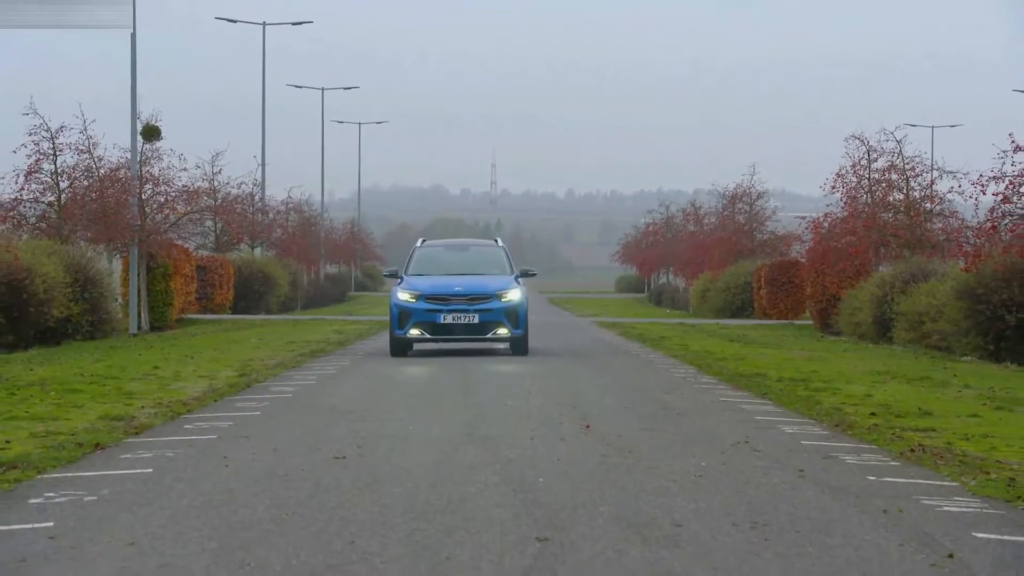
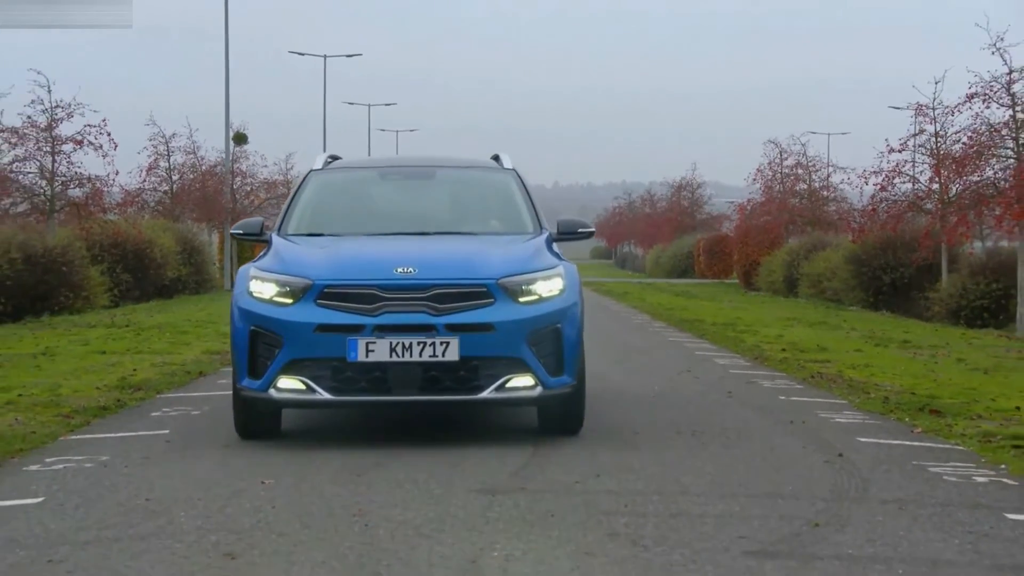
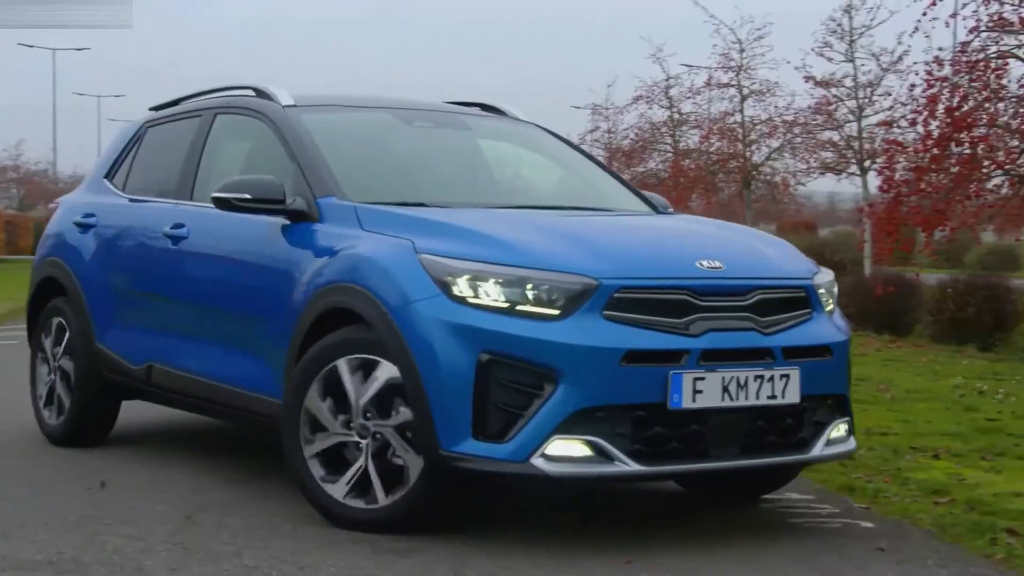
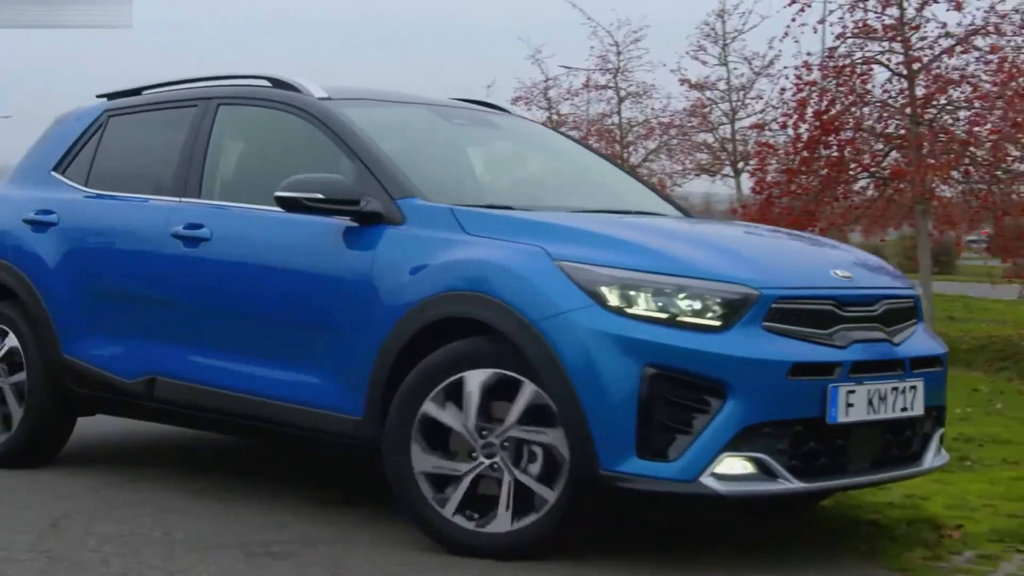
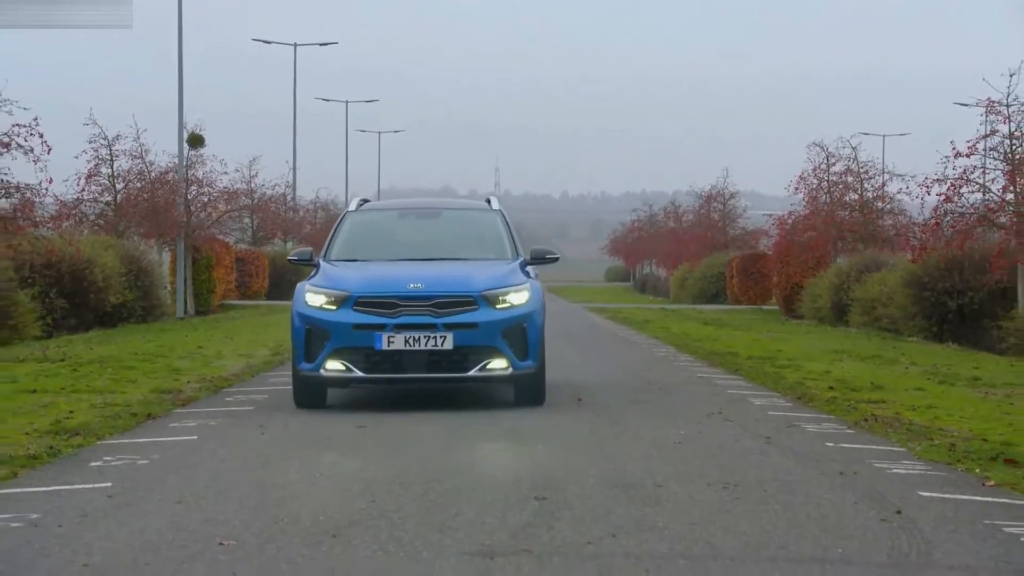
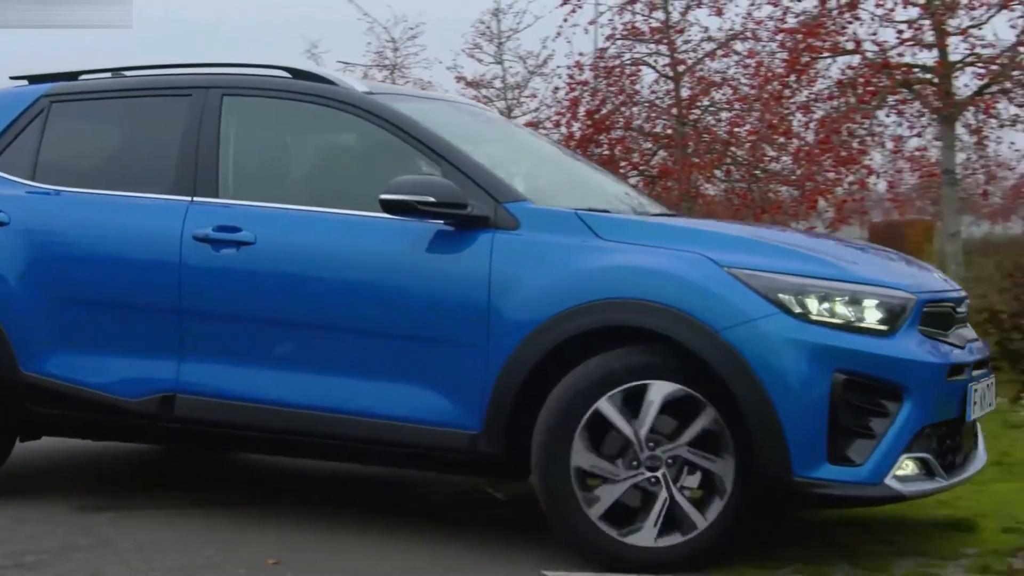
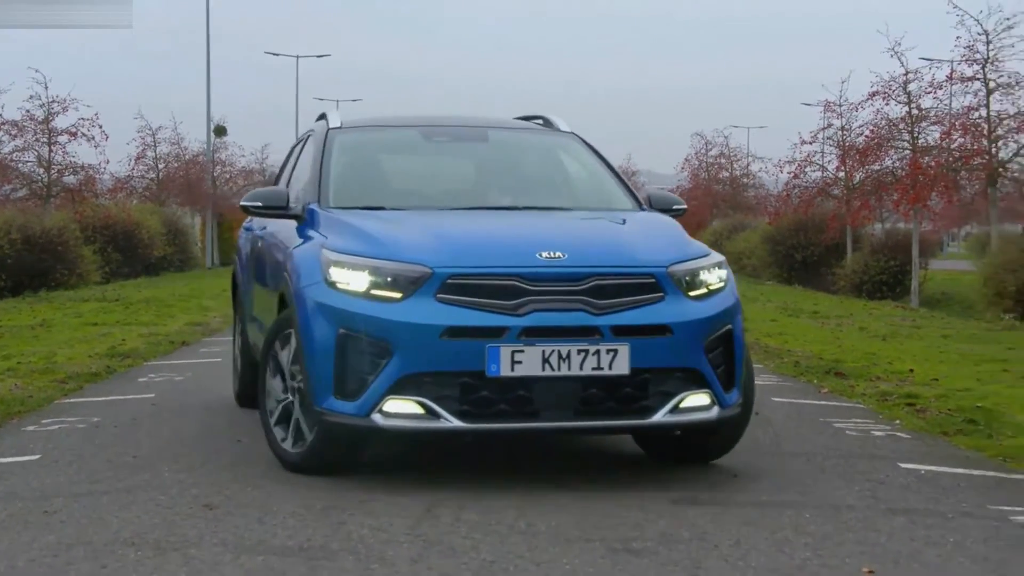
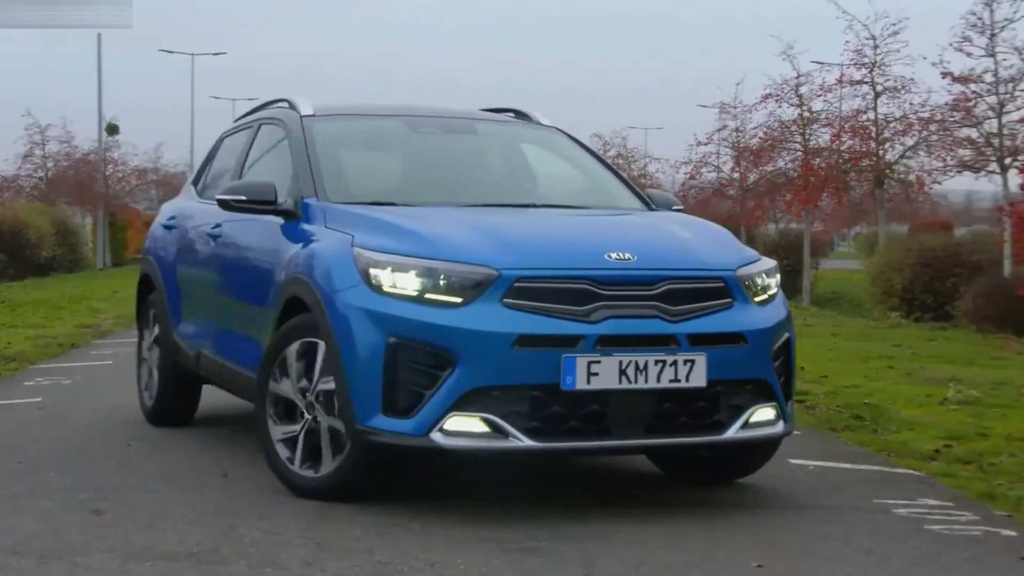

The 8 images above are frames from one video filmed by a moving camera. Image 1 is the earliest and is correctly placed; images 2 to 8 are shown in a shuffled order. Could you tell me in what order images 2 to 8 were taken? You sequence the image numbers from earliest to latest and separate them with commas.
5, 2, 7, 8, 3, 4, 6
